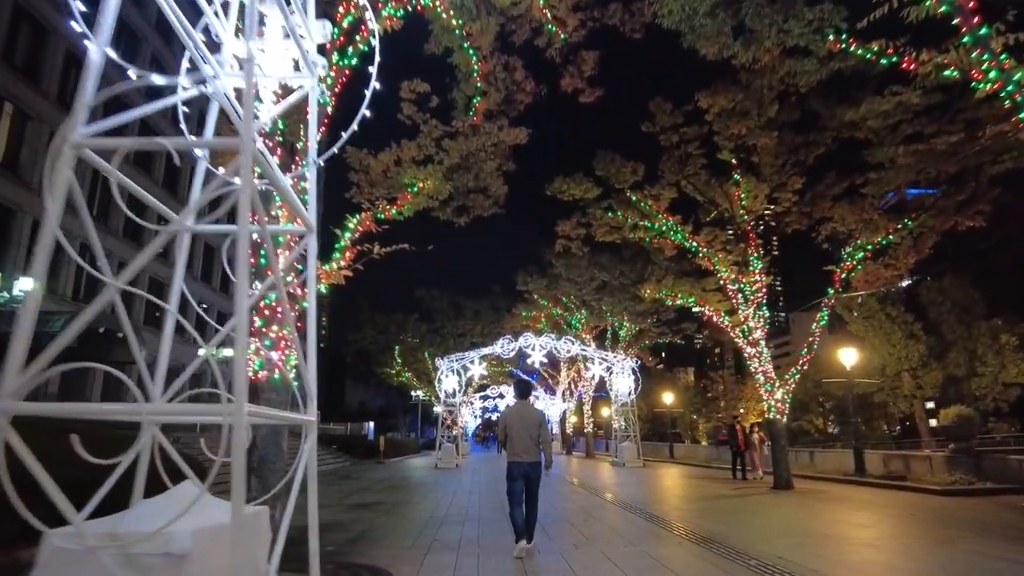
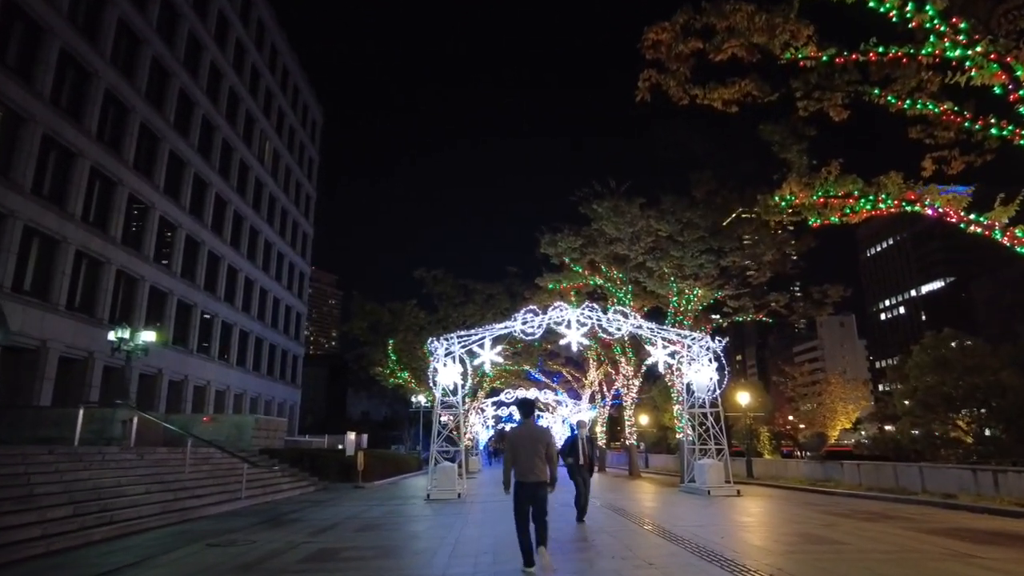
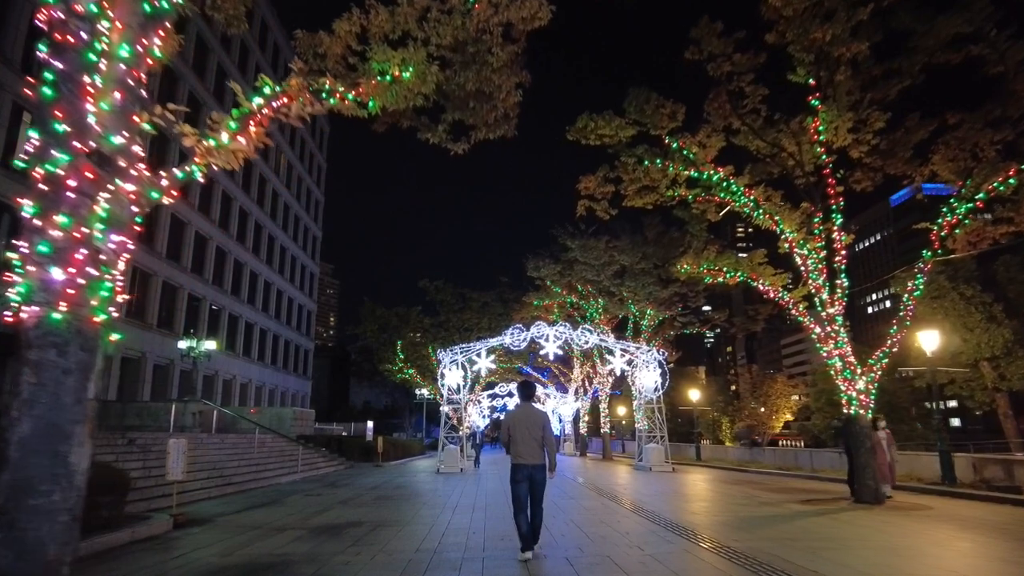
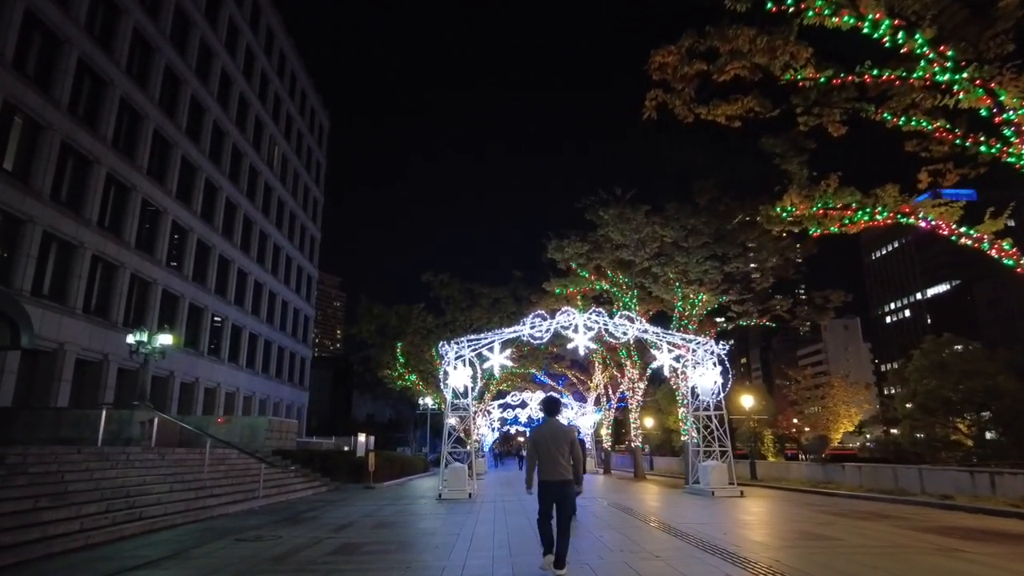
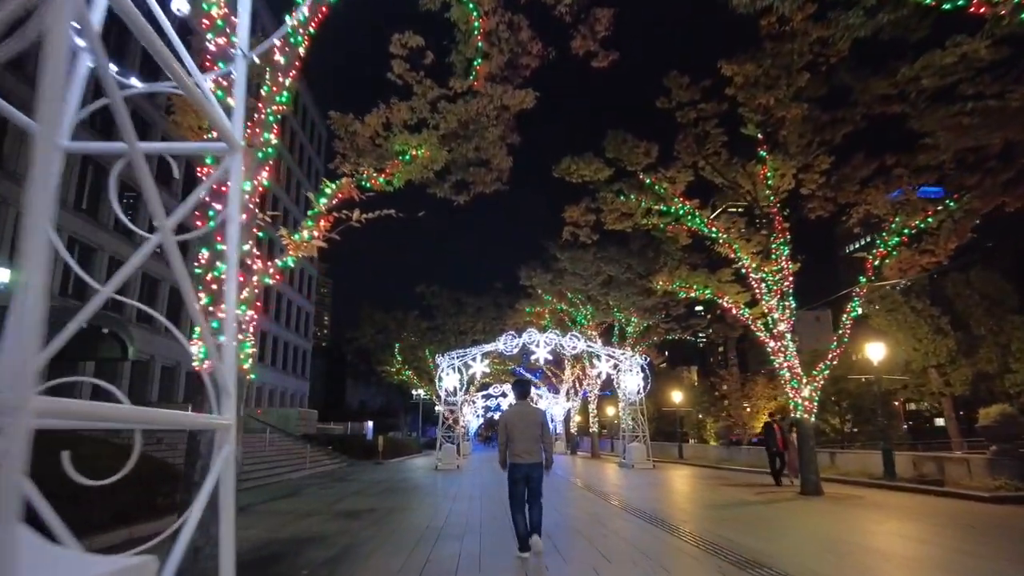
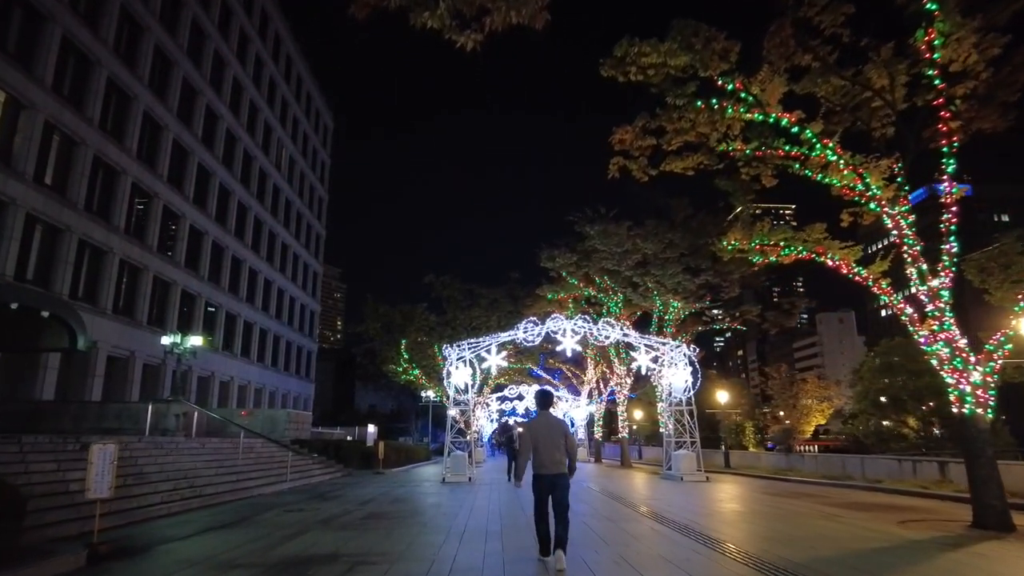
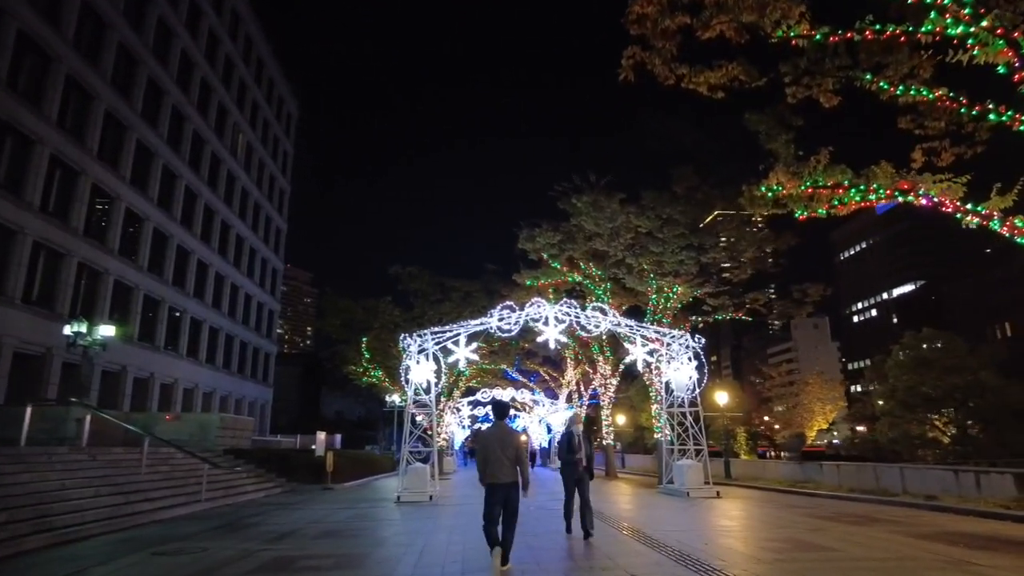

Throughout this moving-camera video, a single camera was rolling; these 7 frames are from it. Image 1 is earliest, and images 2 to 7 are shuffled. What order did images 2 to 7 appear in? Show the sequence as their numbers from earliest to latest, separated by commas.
5, 3, 6, 4, 2, 7
